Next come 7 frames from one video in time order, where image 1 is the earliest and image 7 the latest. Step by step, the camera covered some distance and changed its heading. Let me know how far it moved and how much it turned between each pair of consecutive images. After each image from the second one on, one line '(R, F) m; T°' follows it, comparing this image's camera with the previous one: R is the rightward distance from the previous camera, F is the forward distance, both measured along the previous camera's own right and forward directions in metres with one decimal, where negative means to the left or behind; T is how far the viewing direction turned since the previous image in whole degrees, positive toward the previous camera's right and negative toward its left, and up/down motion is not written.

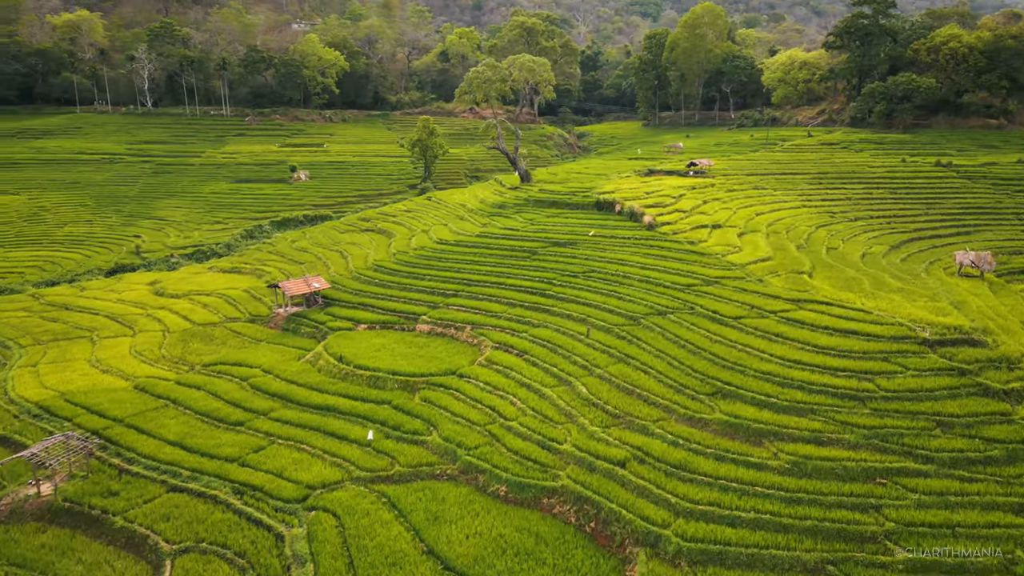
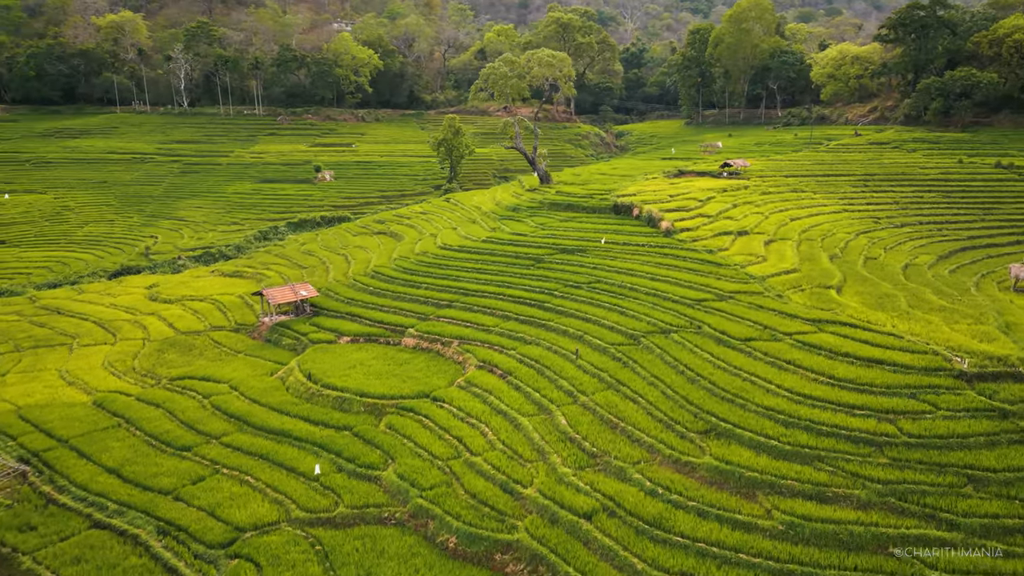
(+1.6, +1.9) m; -4°
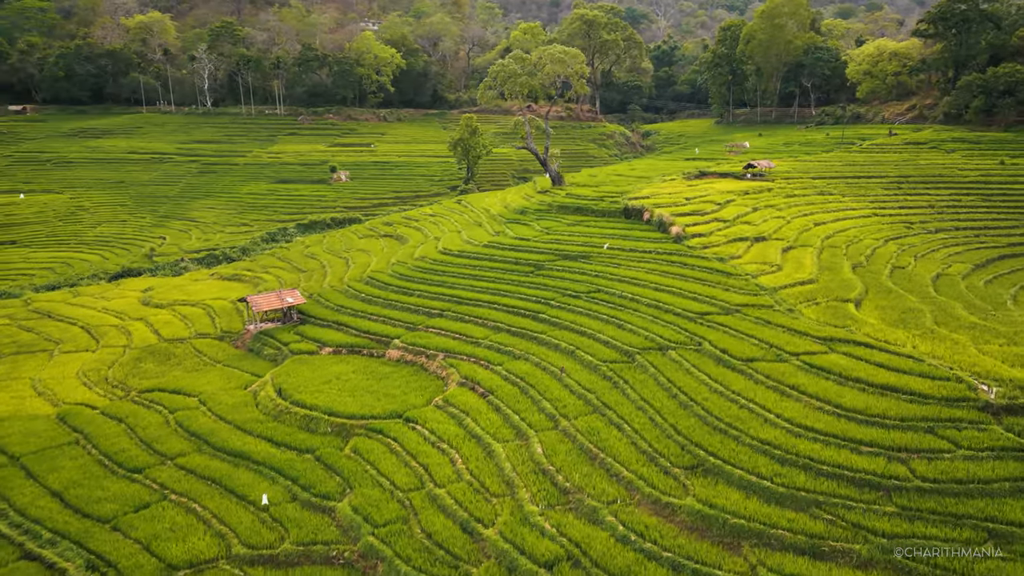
(+1.1, +1.4) m; -3°
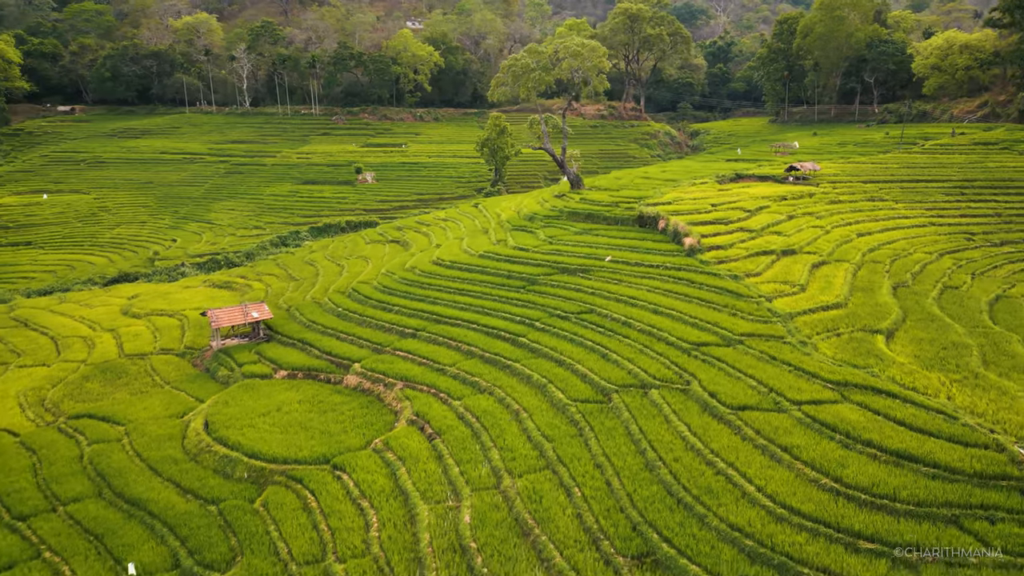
(+2.0, +2.5) m; -4°
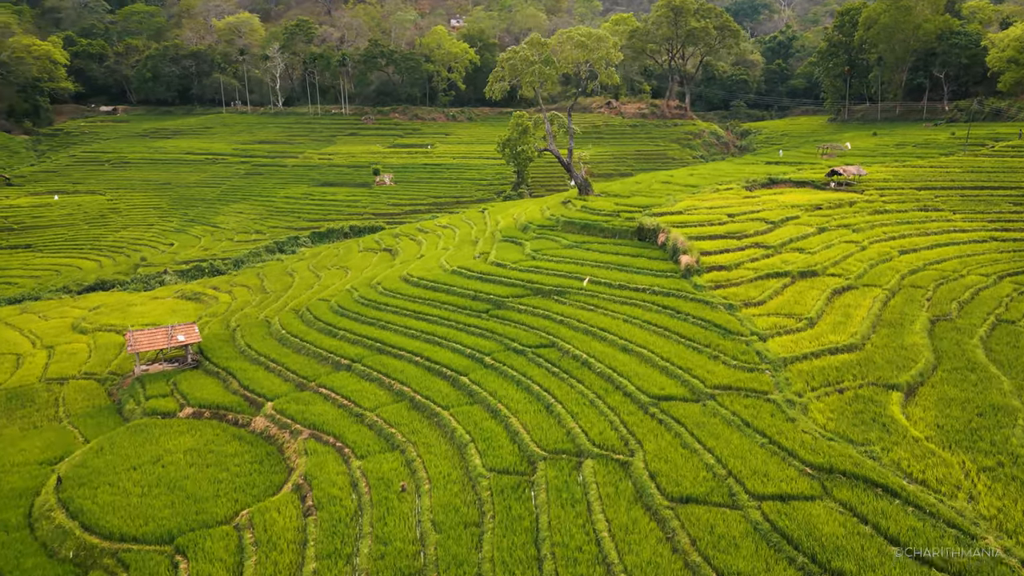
(+2.5, +3.1) m; -5°
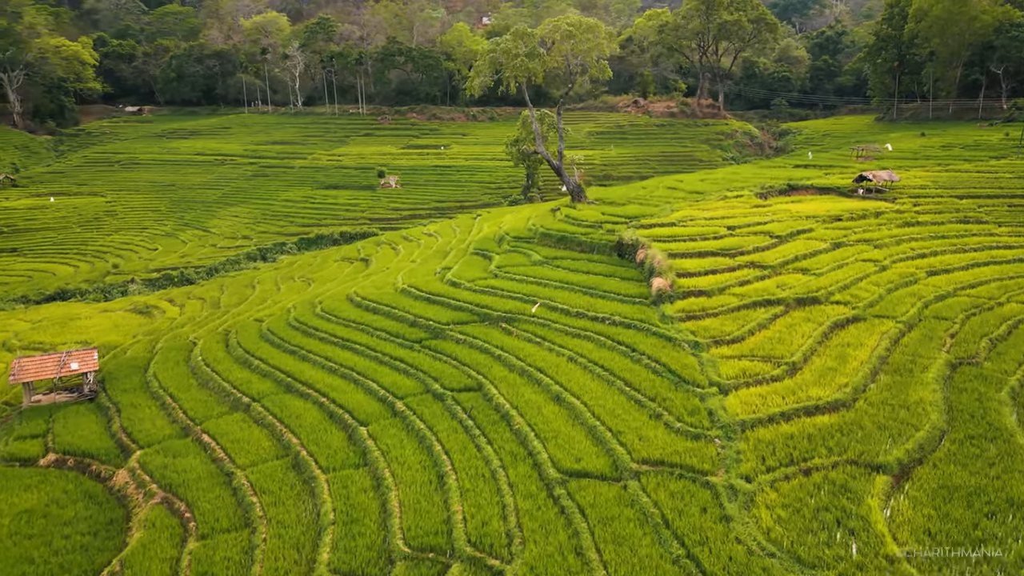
(+2.4, +2.8) m; -4°
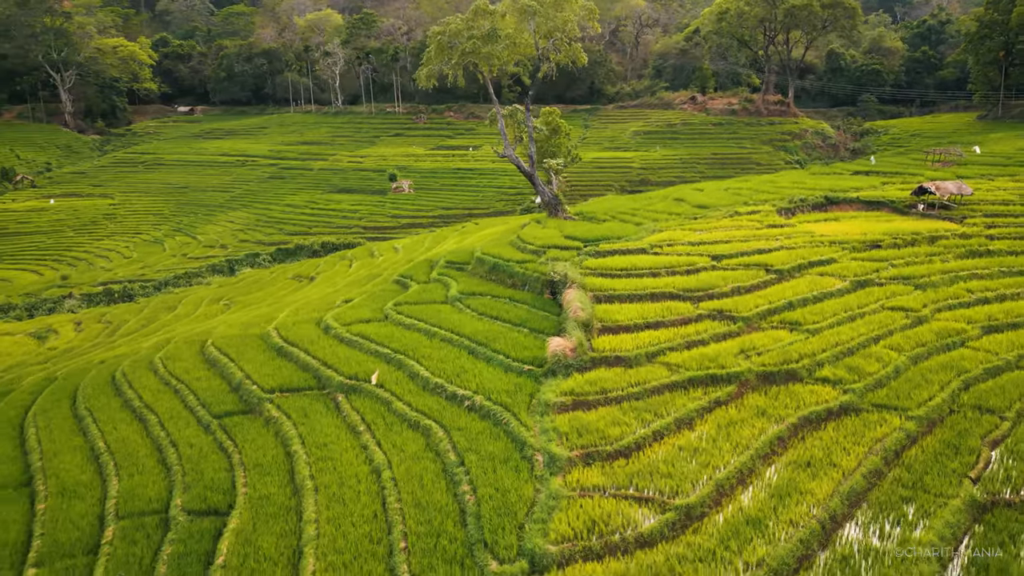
(+4.0, +4.9) m; -7°
